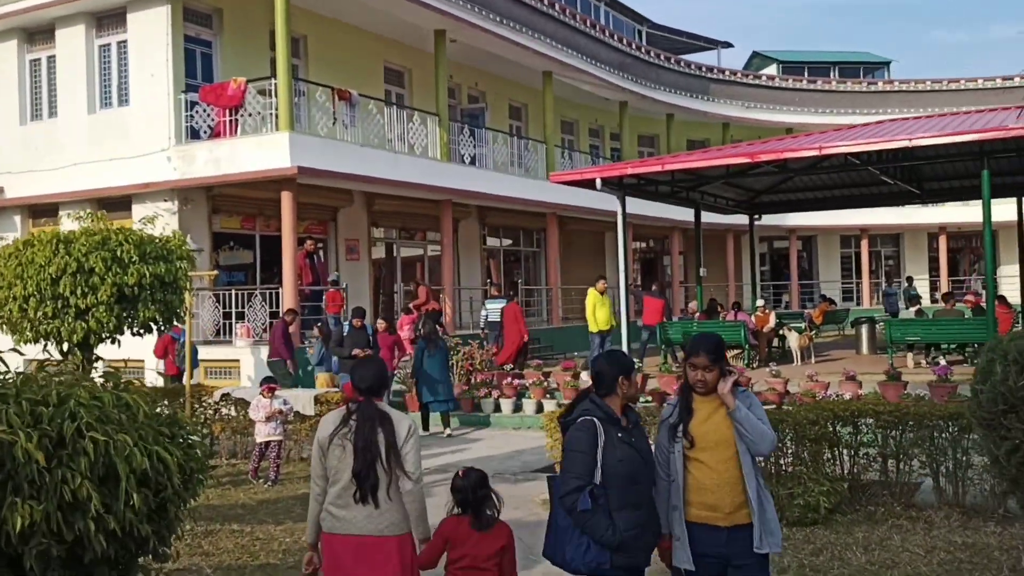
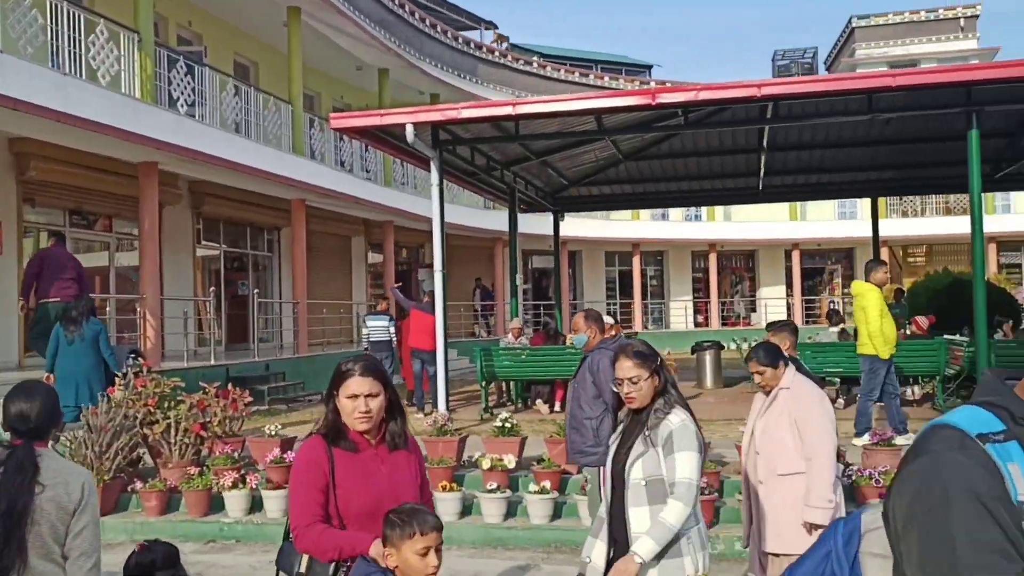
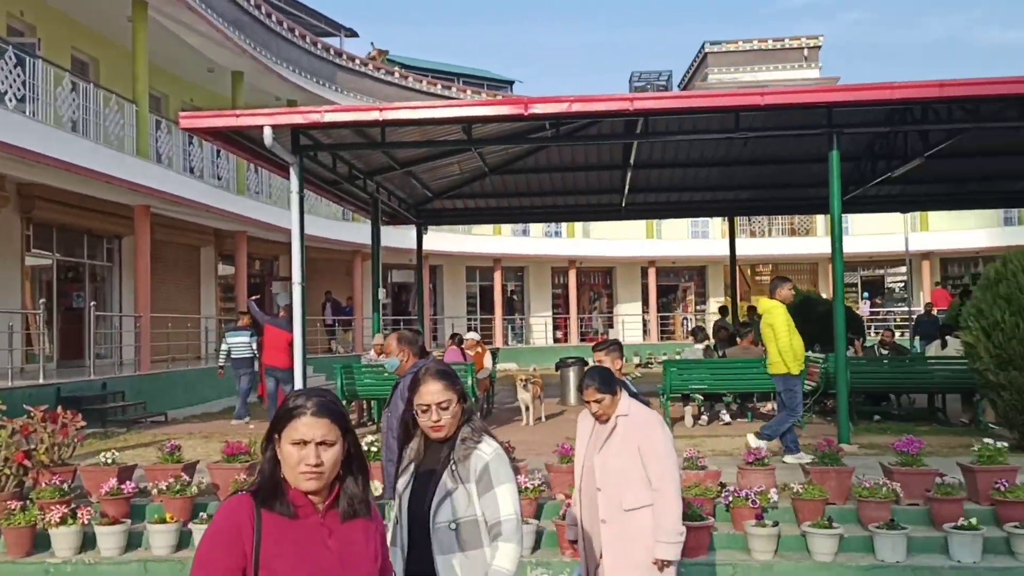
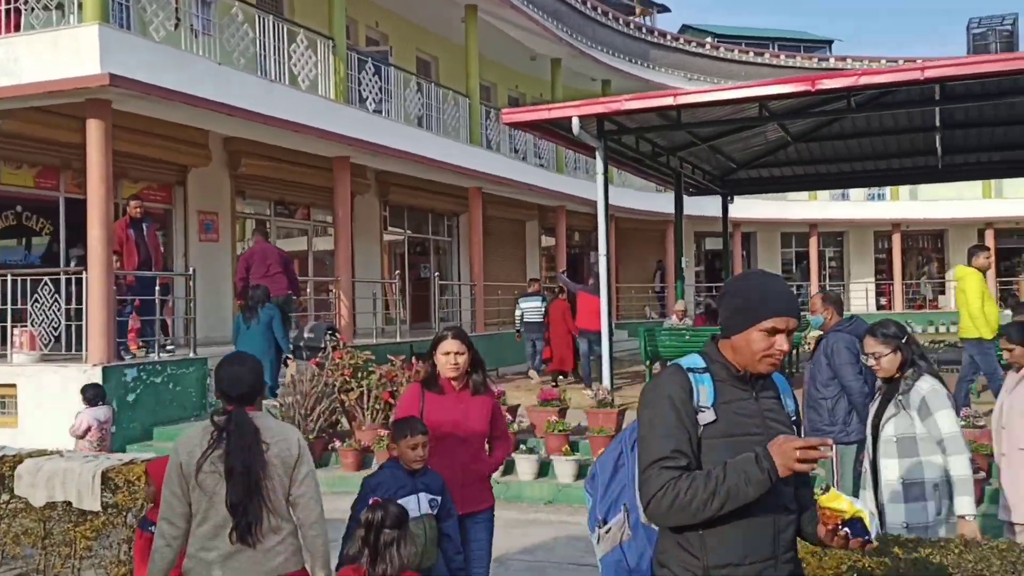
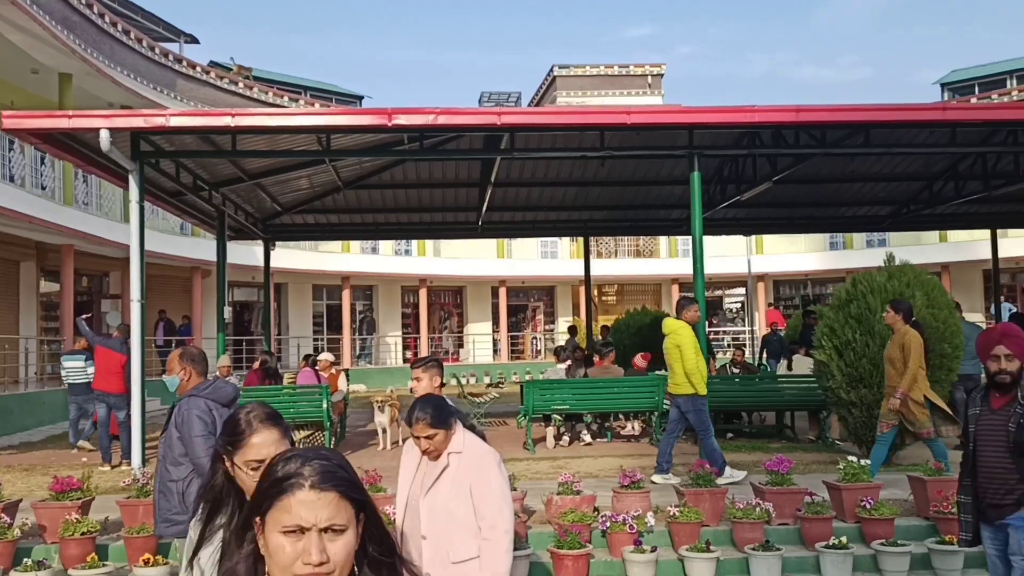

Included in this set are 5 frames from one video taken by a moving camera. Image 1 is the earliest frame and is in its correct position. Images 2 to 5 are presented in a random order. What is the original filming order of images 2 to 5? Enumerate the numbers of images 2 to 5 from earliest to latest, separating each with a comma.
4, 2, 3, 5
